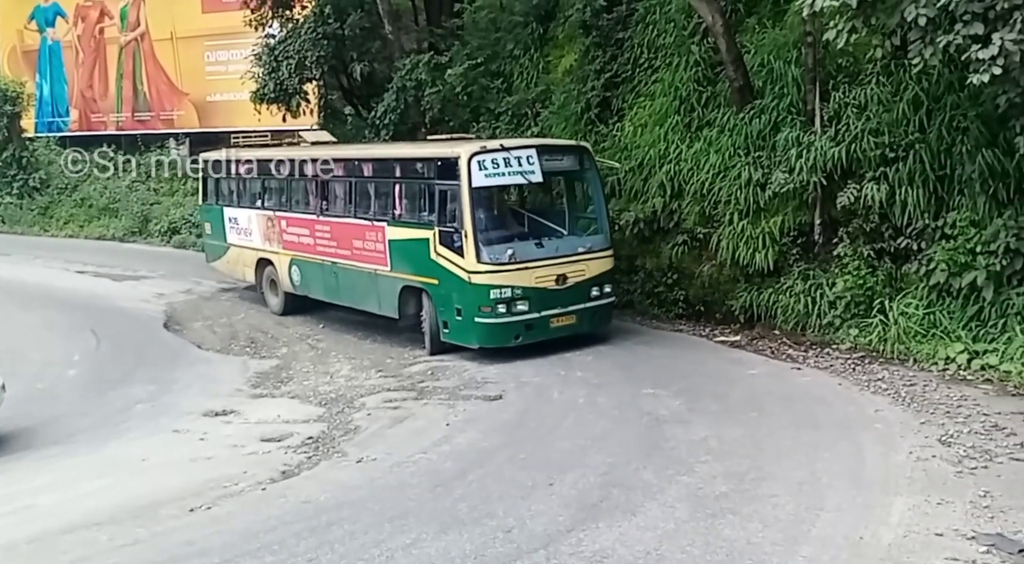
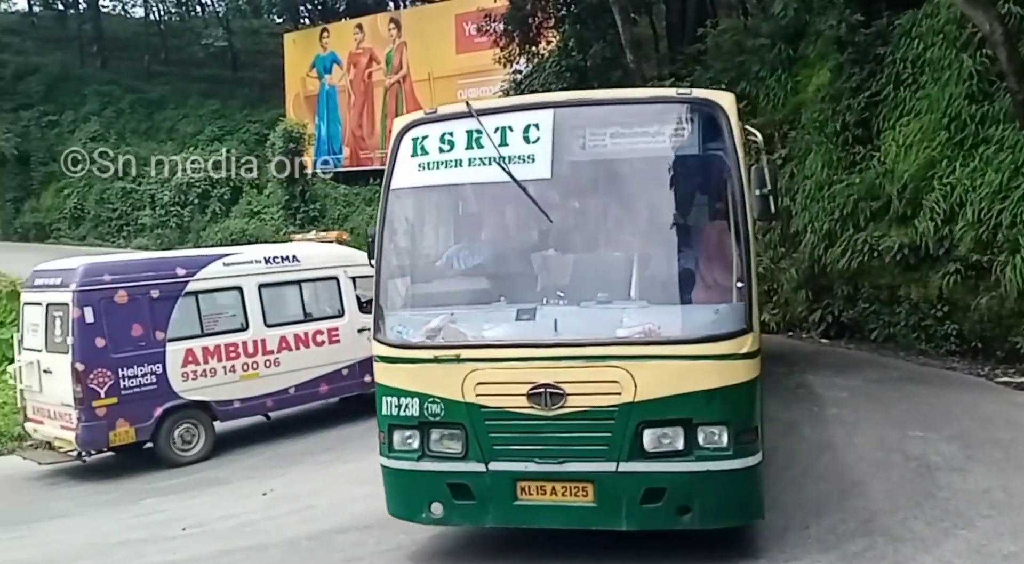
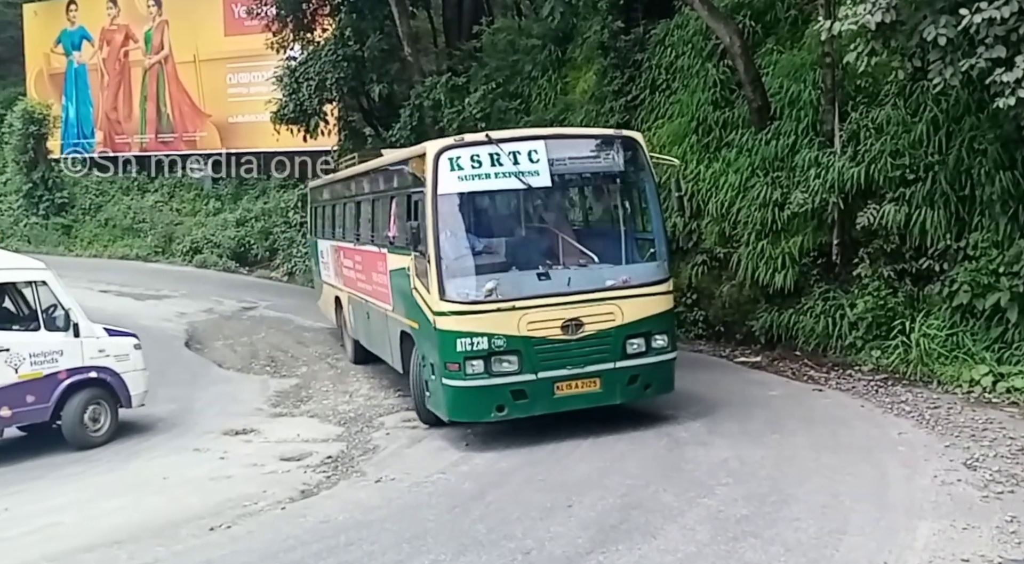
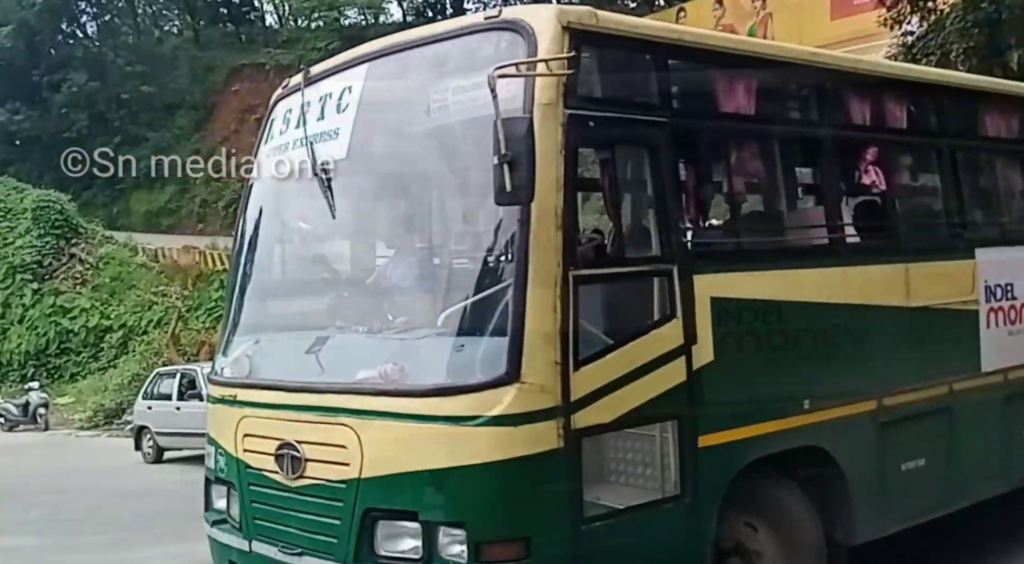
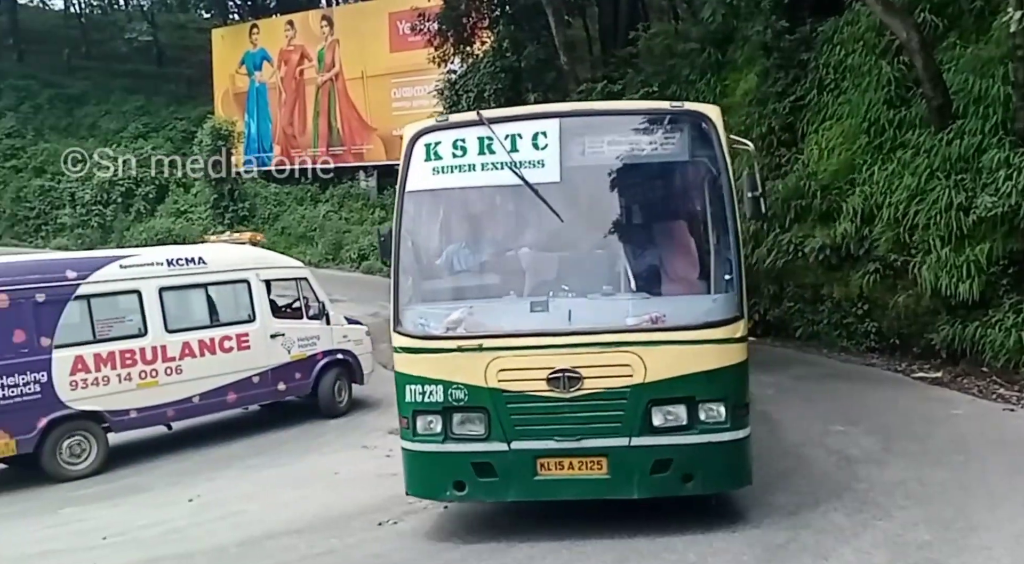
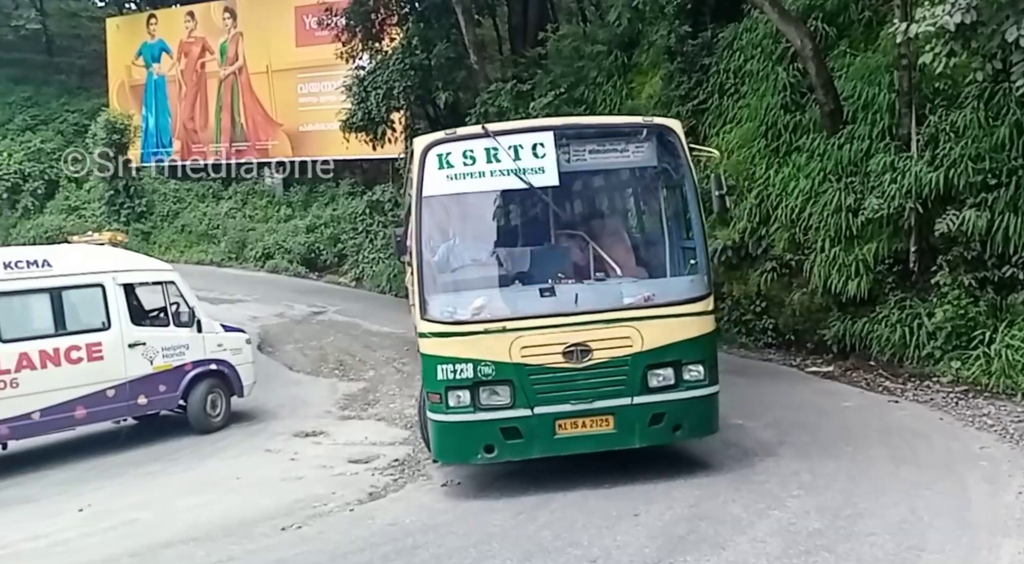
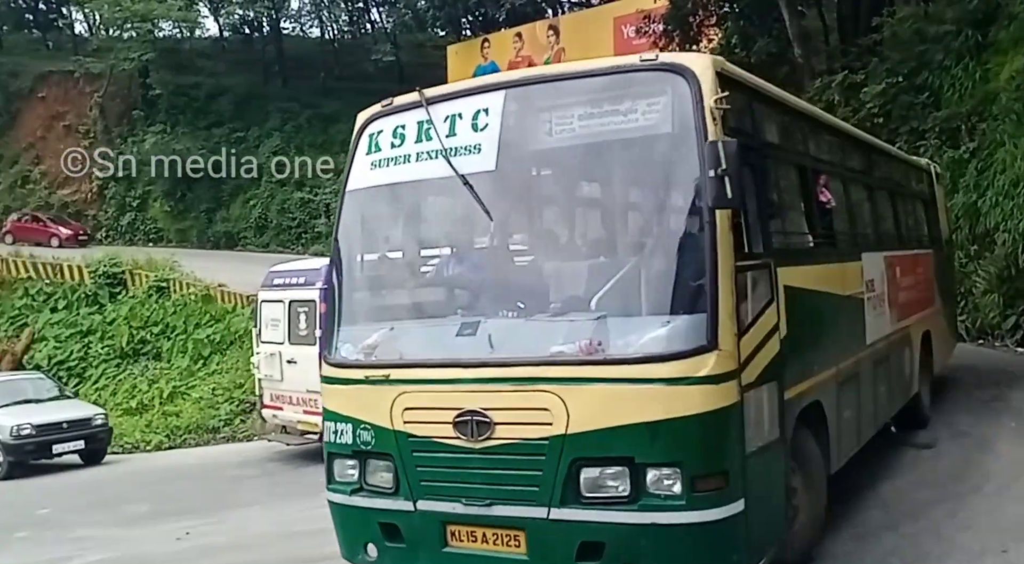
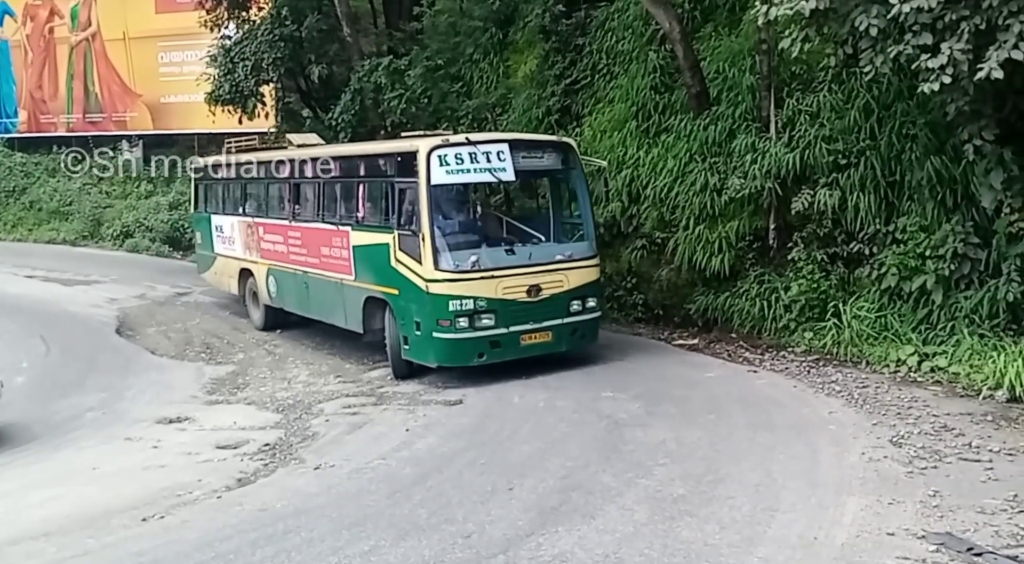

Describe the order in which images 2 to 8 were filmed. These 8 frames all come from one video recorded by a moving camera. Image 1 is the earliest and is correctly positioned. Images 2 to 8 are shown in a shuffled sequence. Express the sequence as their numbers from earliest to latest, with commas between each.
8, 3, 6, 5, 2, 7, 4
